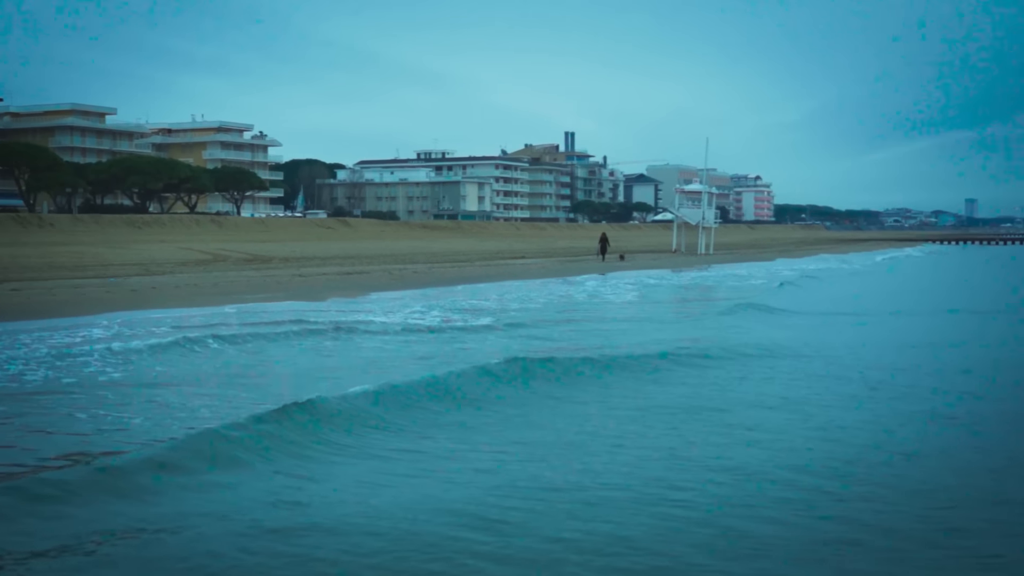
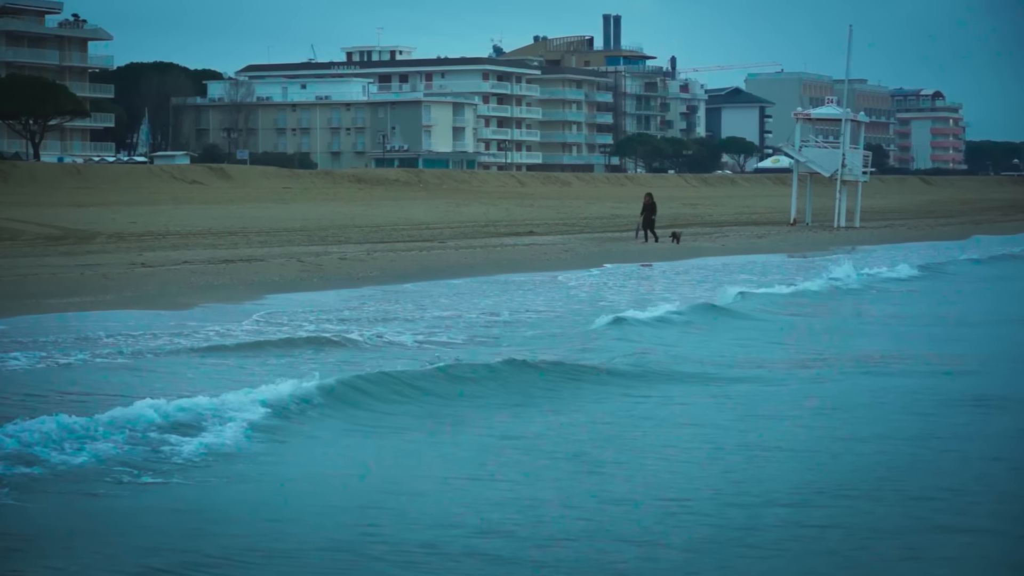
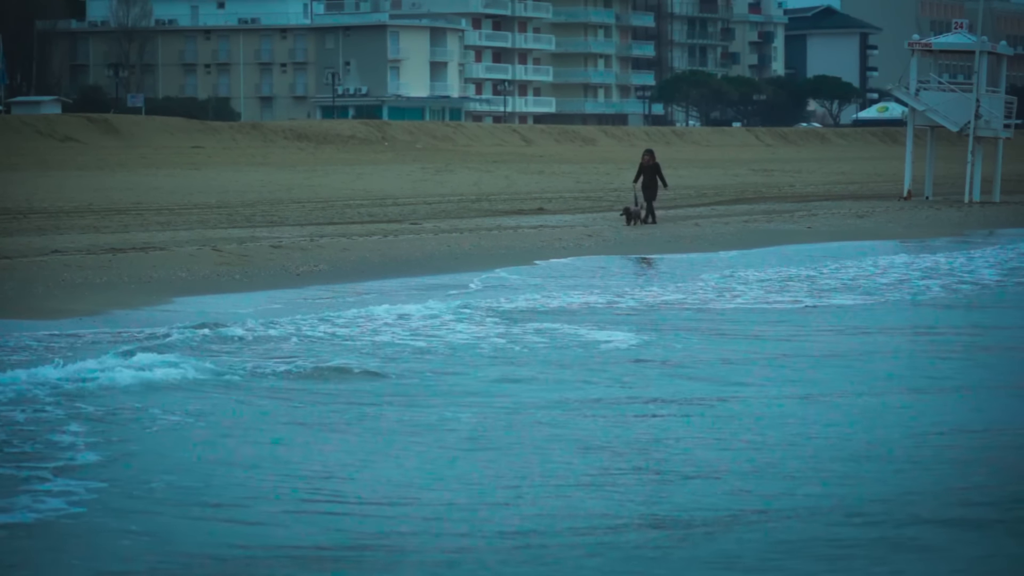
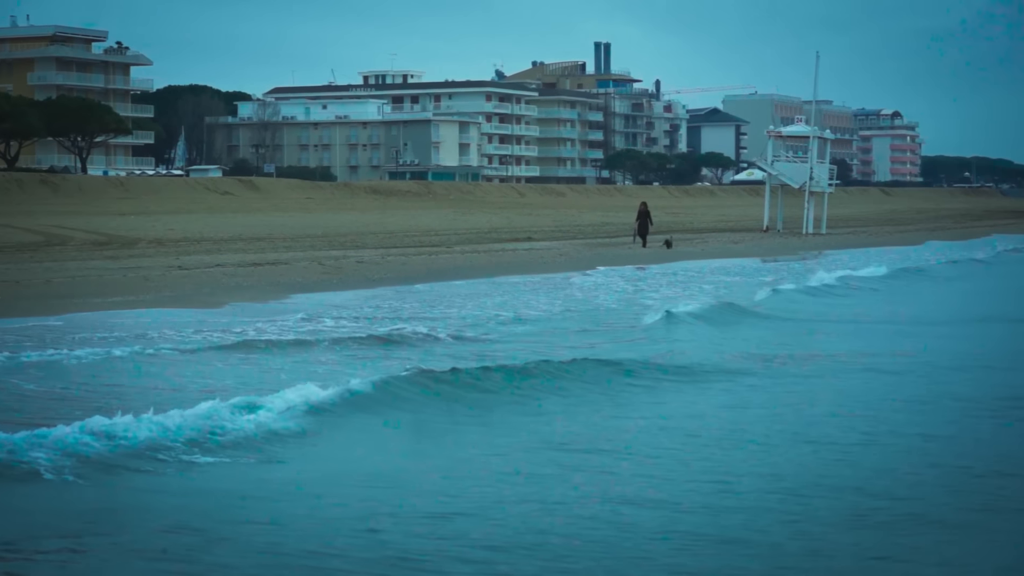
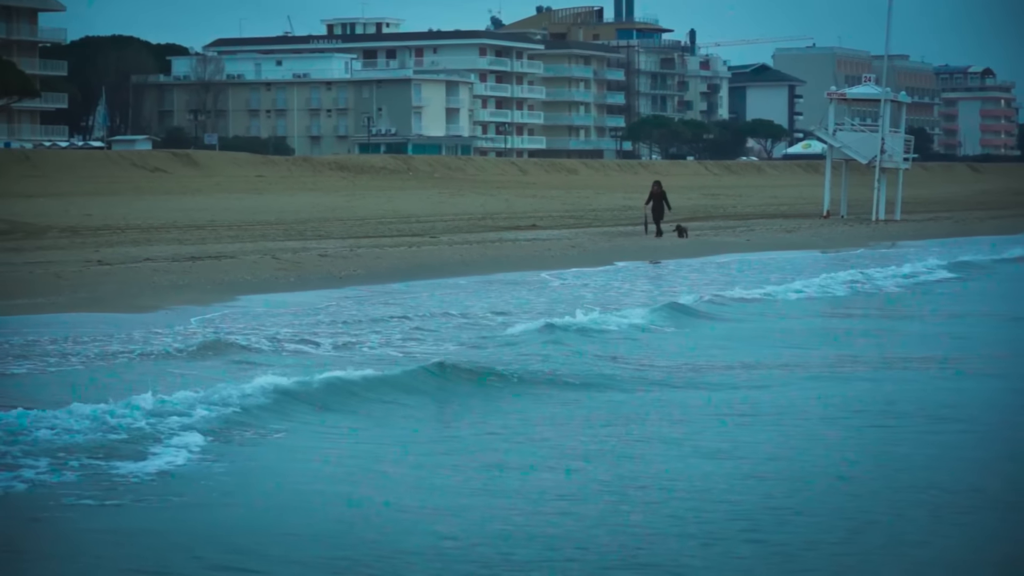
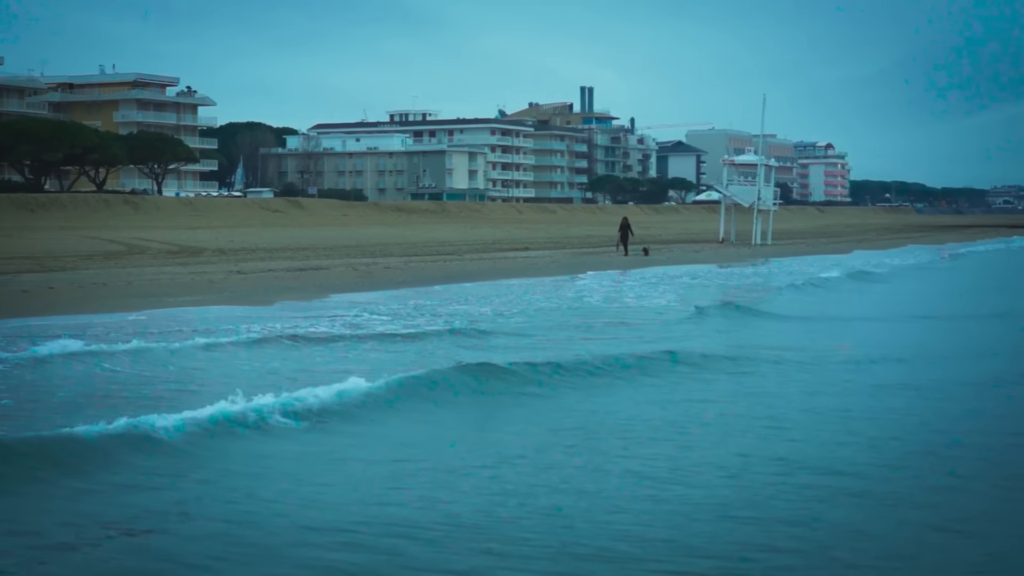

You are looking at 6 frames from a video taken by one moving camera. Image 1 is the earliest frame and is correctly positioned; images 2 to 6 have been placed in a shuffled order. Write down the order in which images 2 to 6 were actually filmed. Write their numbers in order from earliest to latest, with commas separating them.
6, 4, 2, 5, 3
